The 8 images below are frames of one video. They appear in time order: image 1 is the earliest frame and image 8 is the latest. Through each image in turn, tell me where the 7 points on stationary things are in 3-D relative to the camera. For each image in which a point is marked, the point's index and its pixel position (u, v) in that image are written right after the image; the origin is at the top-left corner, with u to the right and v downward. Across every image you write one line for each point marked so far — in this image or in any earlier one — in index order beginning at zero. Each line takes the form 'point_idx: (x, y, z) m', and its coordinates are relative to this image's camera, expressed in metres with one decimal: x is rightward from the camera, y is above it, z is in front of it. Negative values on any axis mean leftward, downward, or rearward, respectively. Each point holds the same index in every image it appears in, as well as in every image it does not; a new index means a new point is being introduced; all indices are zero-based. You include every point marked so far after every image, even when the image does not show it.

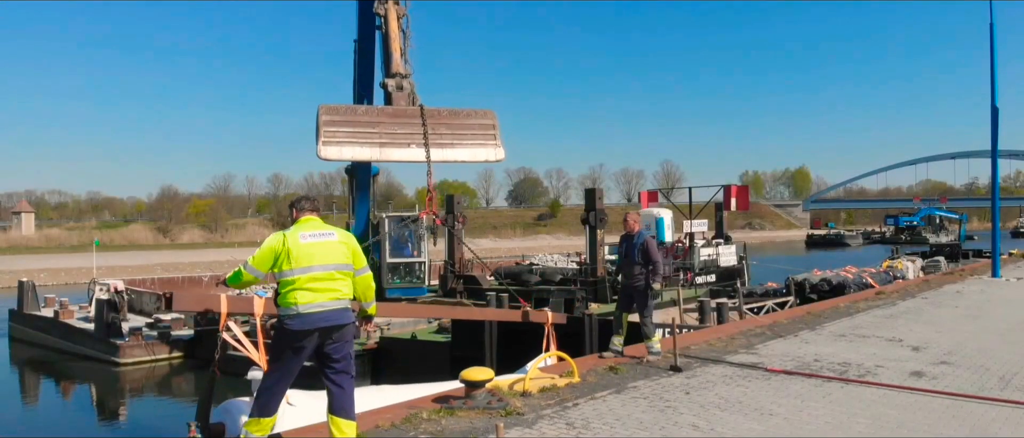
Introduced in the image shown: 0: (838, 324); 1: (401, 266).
0: (+4.6, -1.5, +10.7) m
1: (-2.2, -1.0, +15.3) m
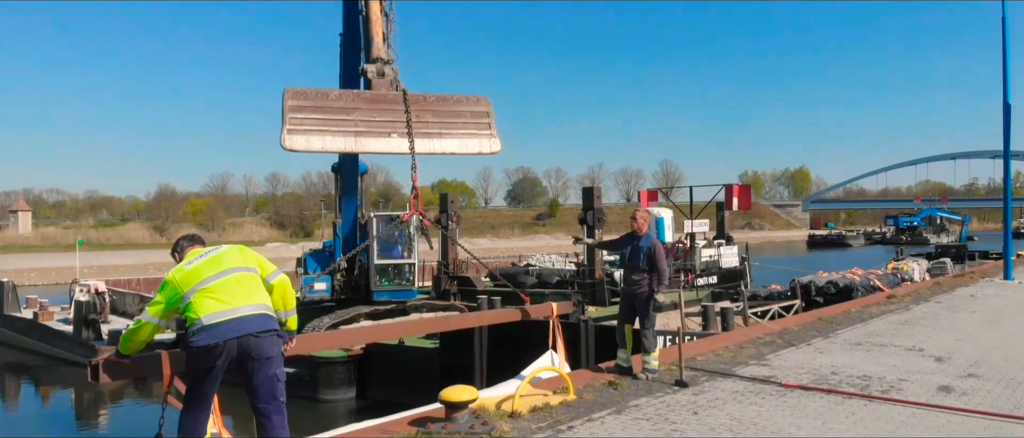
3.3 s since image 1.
0: (+4.5, -1.5, +10.0) m
1: (-2.4, -0.9, +14.7) m
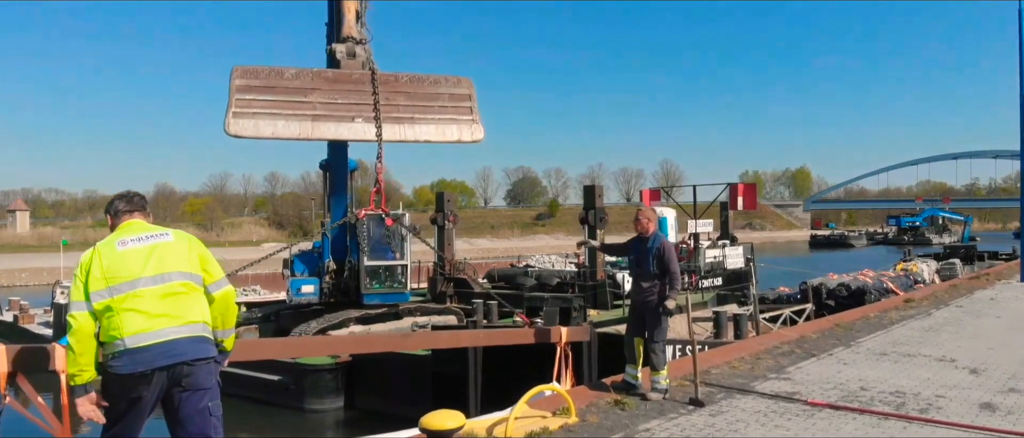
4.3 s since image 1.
0: (+4.5, -1.5, +9.3) m
1: (-2.4, -0.9, +13.9) m
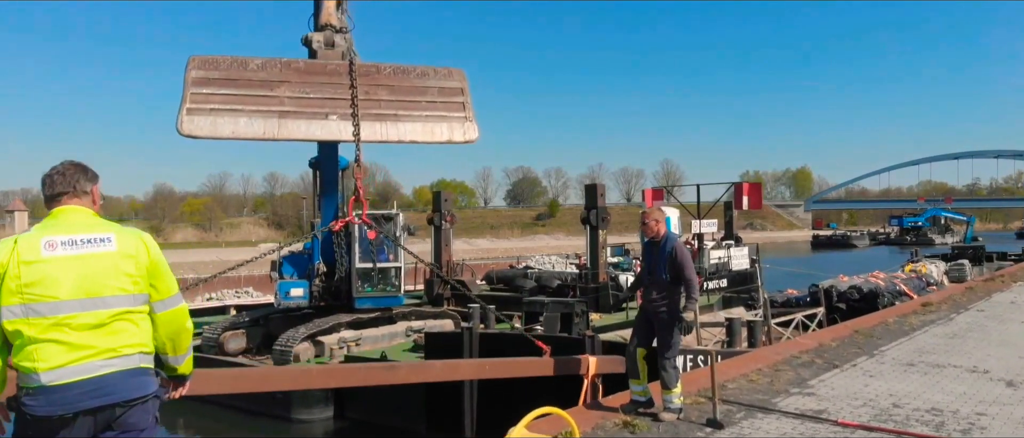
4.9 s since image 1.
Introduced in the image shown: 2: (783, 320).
0: (+4.4, -1.5, +8.7) m
1: (-2.4, -0.9, +13.3) m
2: (+4.4, -1.6, +12.3) m
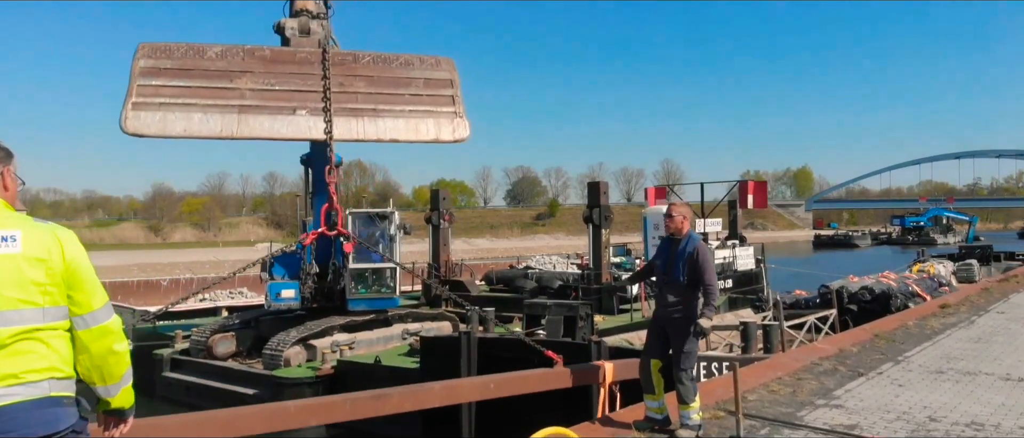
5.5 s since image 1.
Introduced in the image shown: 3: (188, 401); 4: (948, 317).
0: (+4.4, -1.5, +8.2) m
1: (-2.4, -0.9, +12.8) m
2: (+4.4, -1.6, +11.7) m
3: (-5.7, -3.2, +13.2) m
4: (+6.5, -1.5, +11.4) m
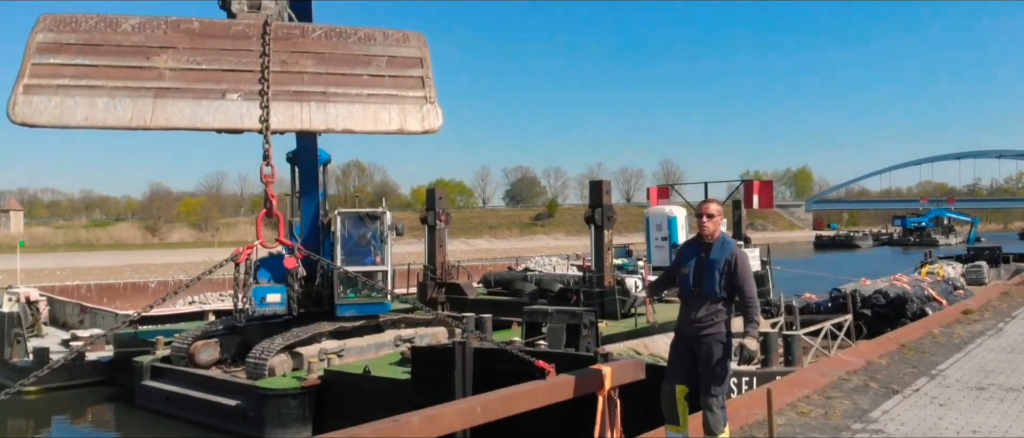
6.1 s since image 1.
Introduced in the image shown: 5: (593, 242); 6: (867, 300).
0: (+4.4, -1.5, +7.5) m
1: (-2.4, -0.9, +12.1) m
2: (+4.4, -1.6, +11.1) m
3: (-5.7, -3.2, +12.6) m
4: (+6.5, -1.5, +10.7) m
5: (+1.5, -0.4, +13.8) m
6: (+6.9, -1.6, +14.6) m
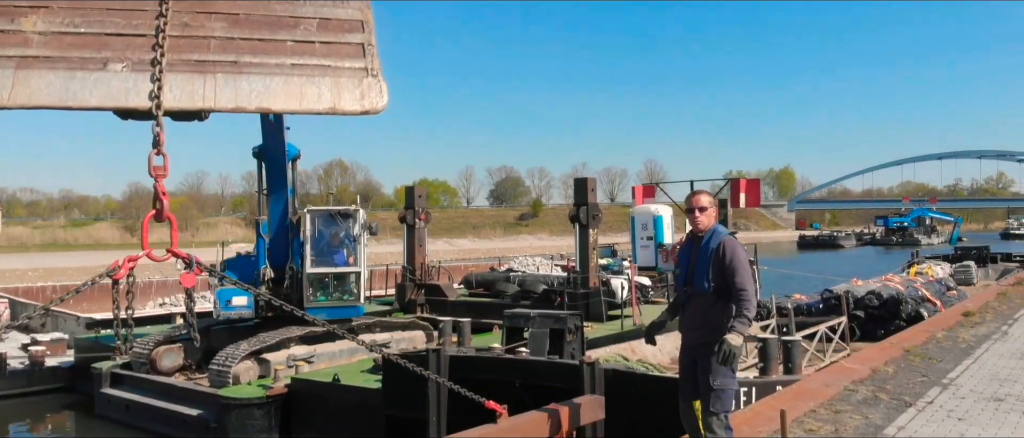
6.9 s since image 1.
0: (+4.2, -1.4, +7.0) m
1: (-2.7, -0.9, +11.4) m
2: (+4.1, -1.6, +10.5) m
3: (-6.0, -3.2, +11.8) m
4: (+6.2, -1.4, +10.2) m
5: (+1.1, -0.4, +13.2) m
6: (+6.5, -1.5, +14.1) m
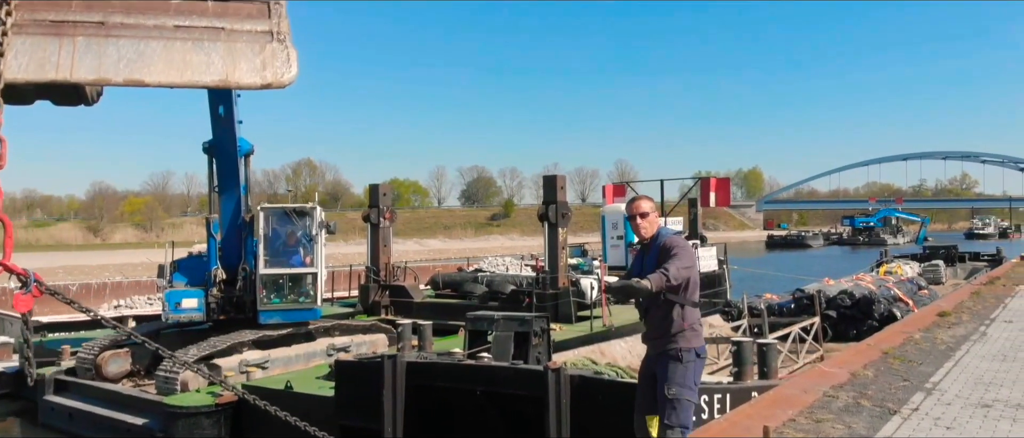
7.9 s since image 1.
0: (+3.9, -1.4, +6.7) m
1: (-3.2, -0.9, +10.9) m
2: (+3.6, -1.6, +10.2) m
3: (-6.5, -3.1, +11.1) m
4: (+5.8, -1.4, +10.0) m
5: (+0.6, -0.4, +12.8) m
6: (+5.9, -1.5, +13.9) m
